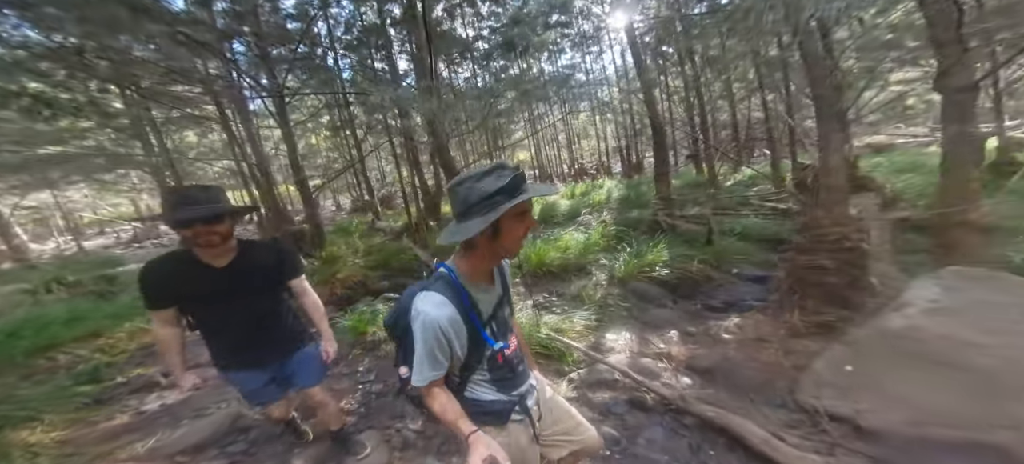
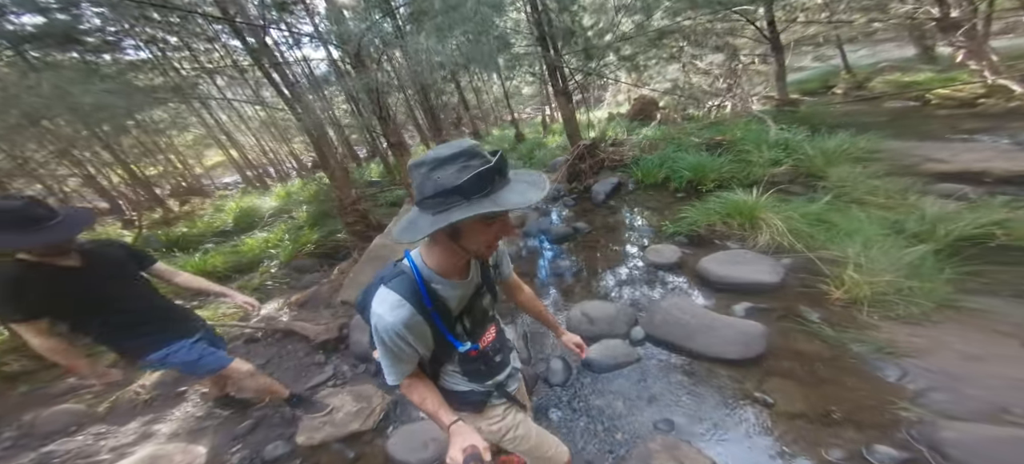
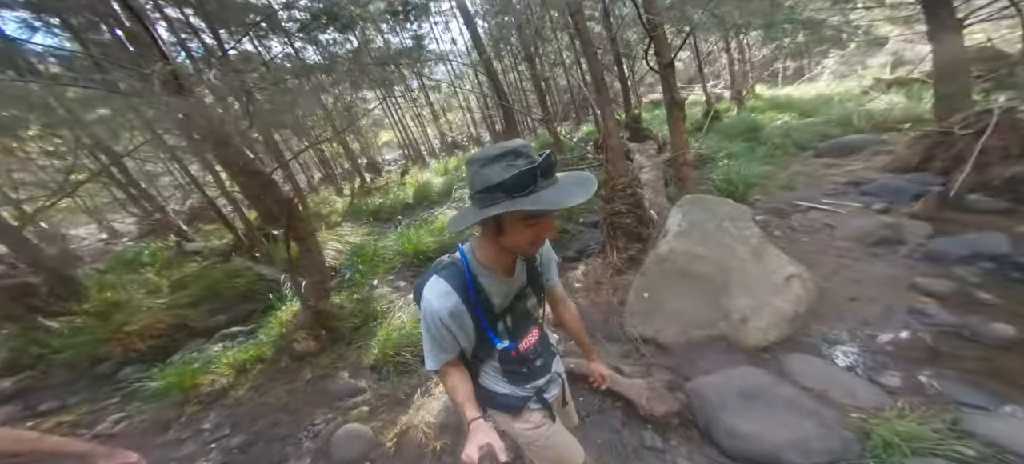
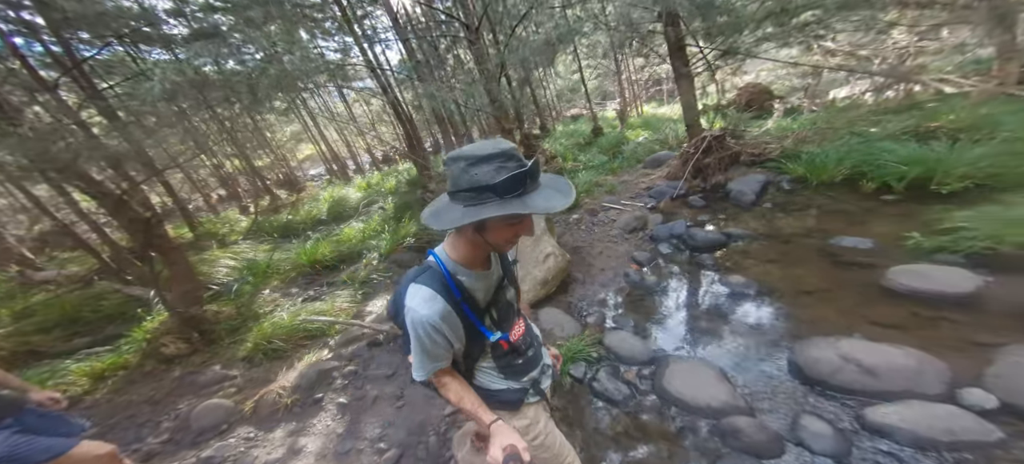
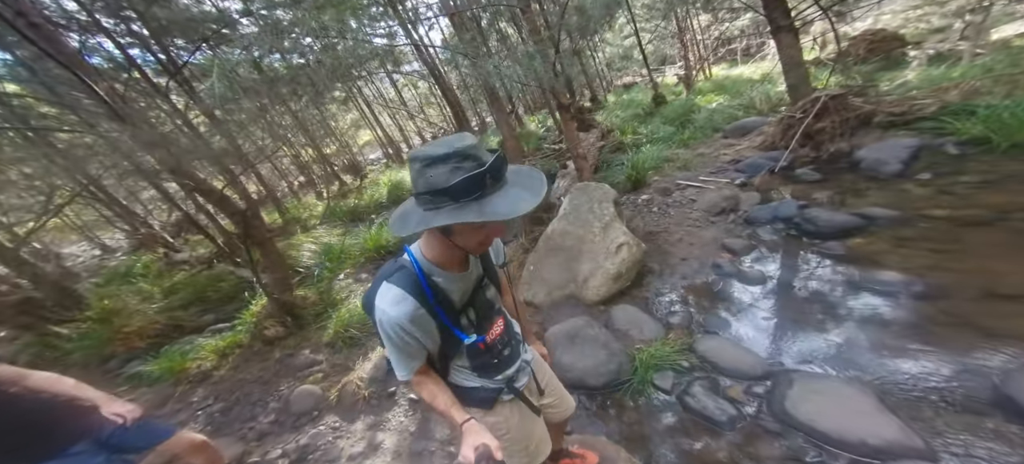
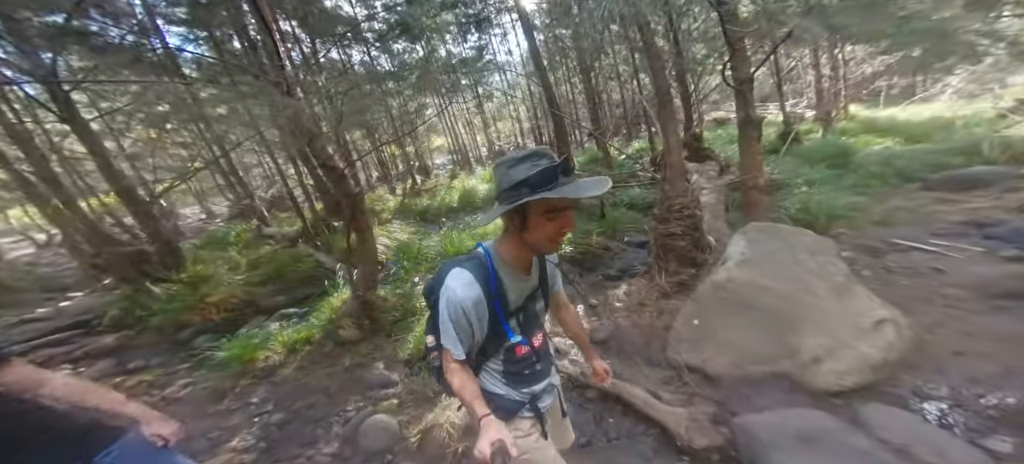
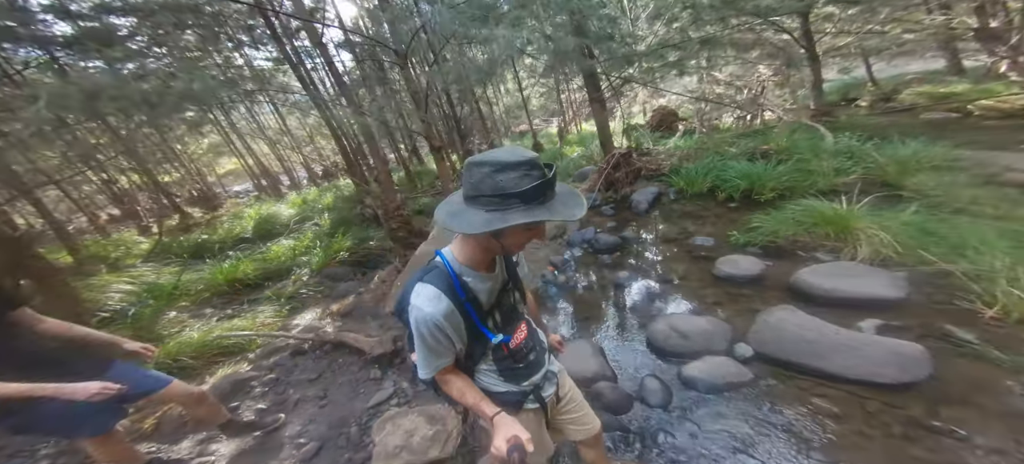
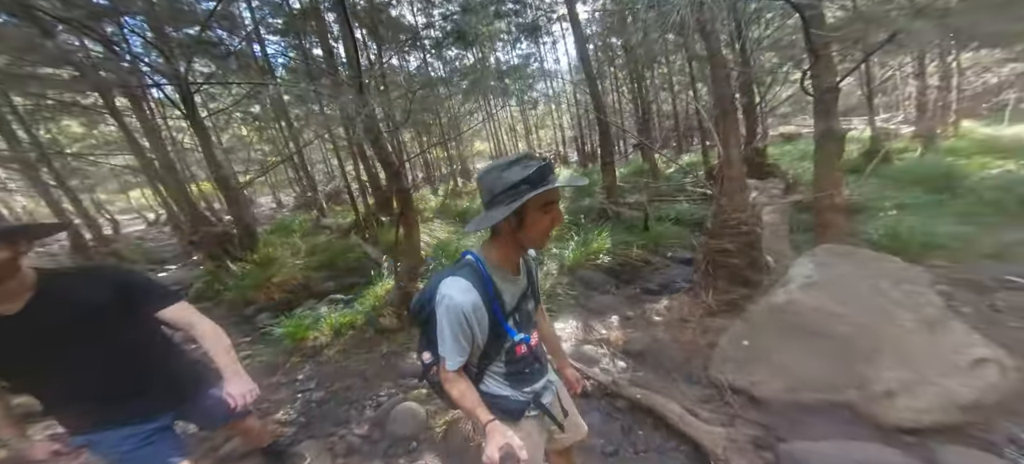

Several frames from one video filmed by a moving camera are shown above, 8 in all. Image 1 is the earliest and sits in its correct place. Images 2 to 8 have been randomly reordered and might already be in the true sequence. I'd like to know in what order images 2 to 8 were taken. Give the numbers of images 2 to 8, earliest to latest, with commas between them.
8, 6, 3, 5, 4, 7, 2
